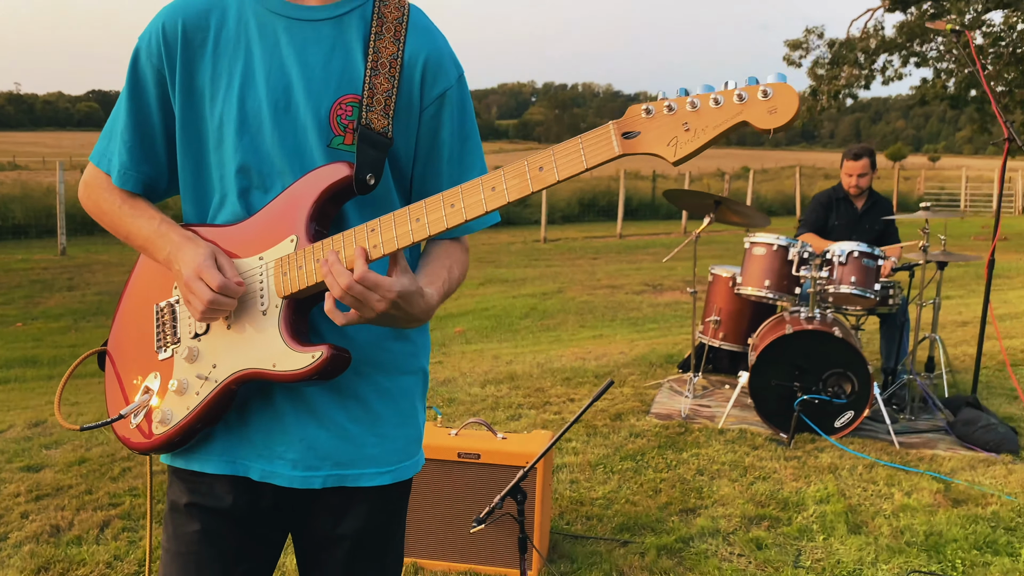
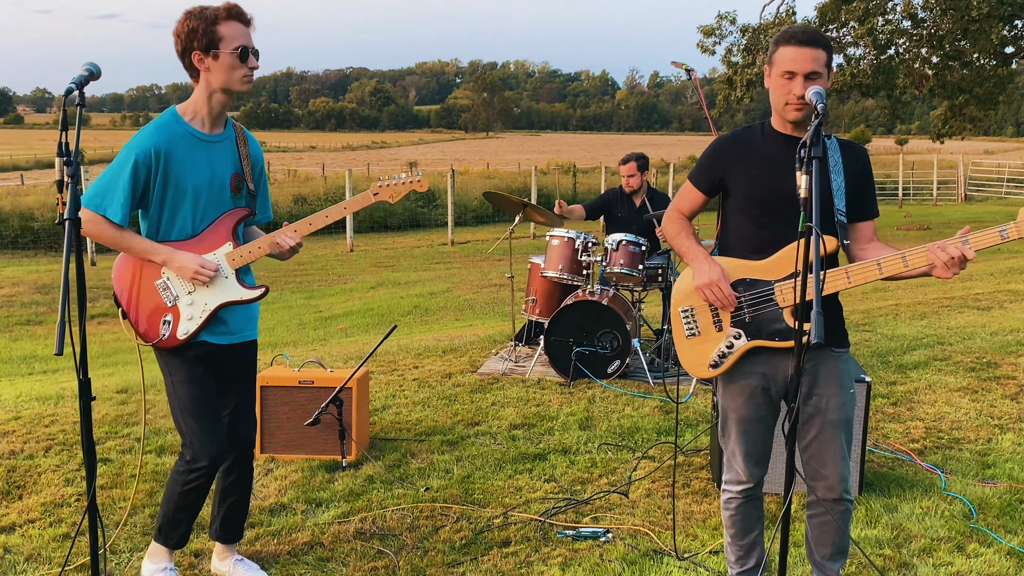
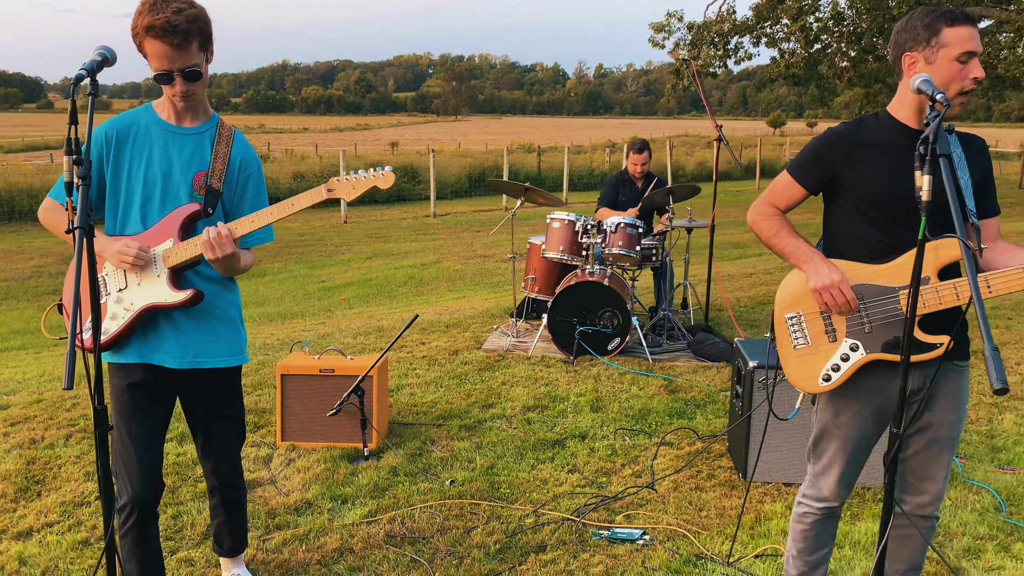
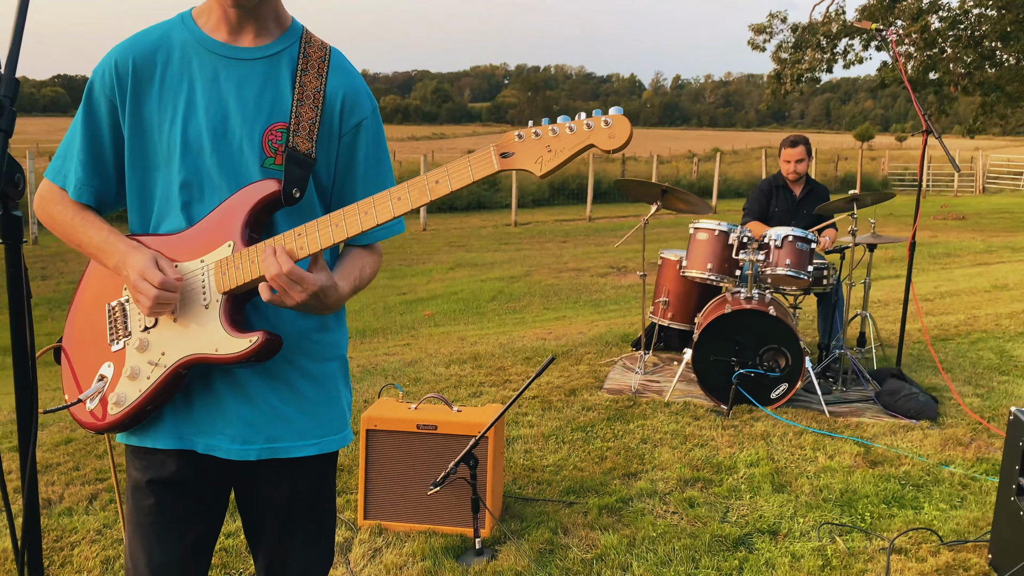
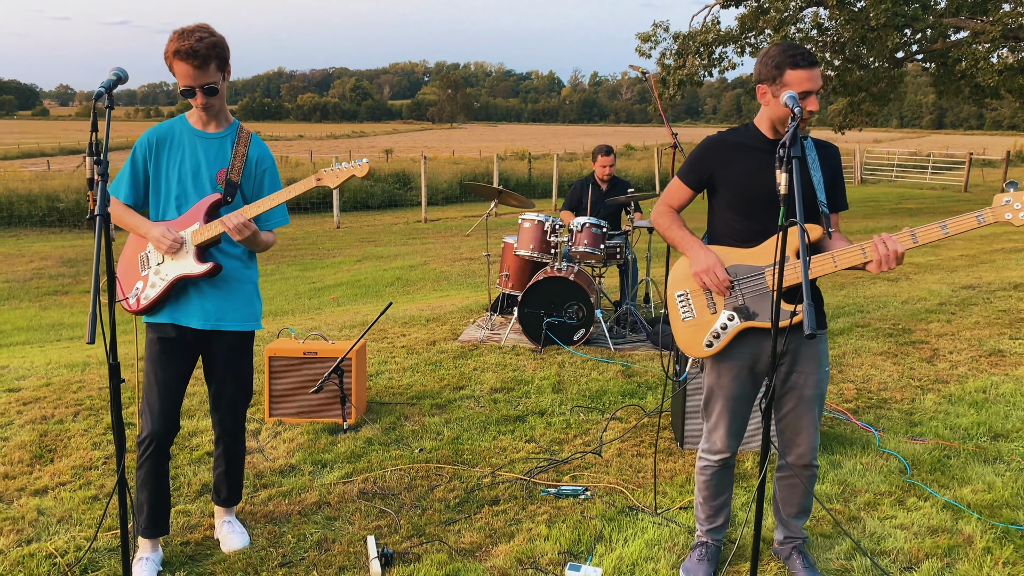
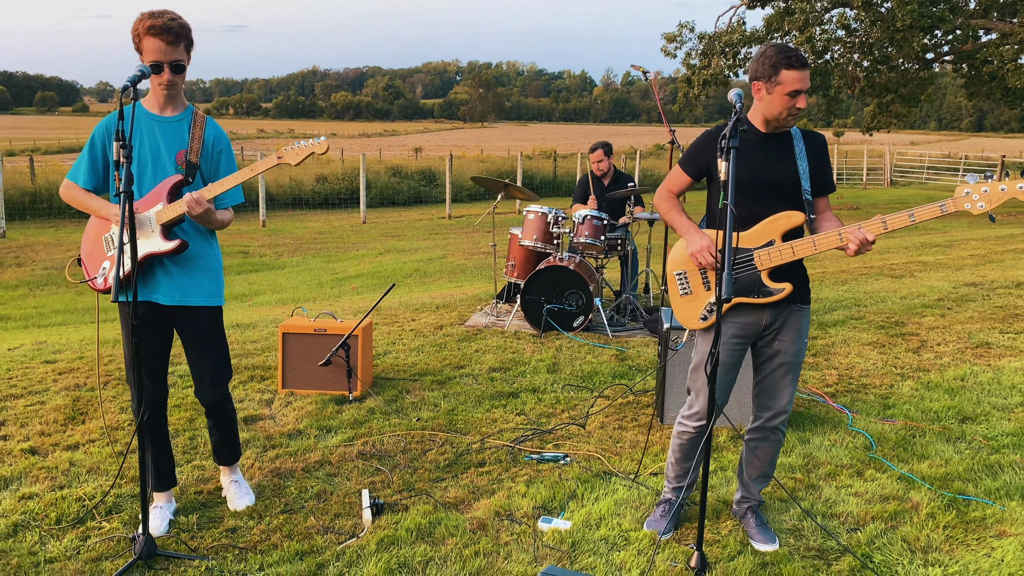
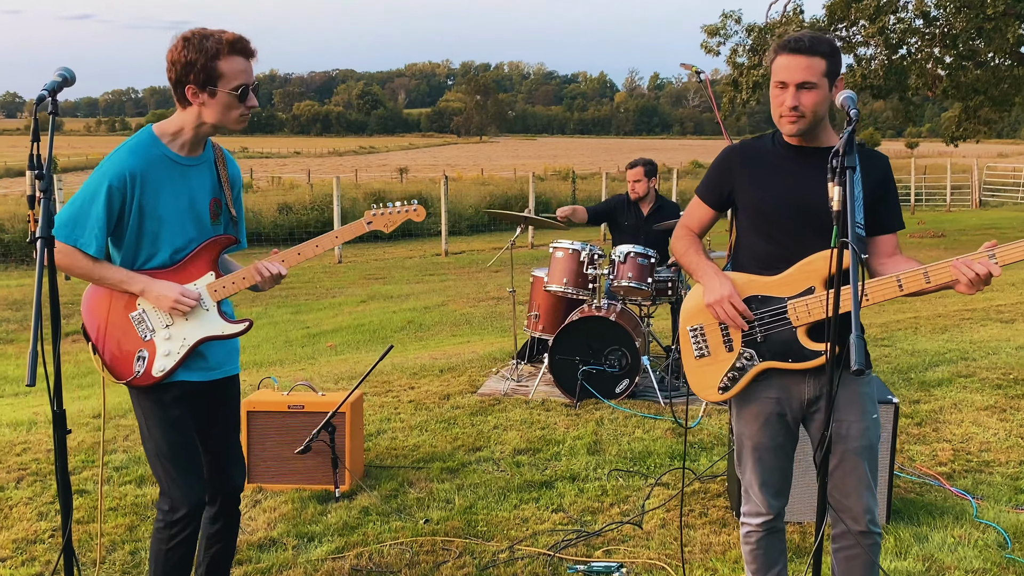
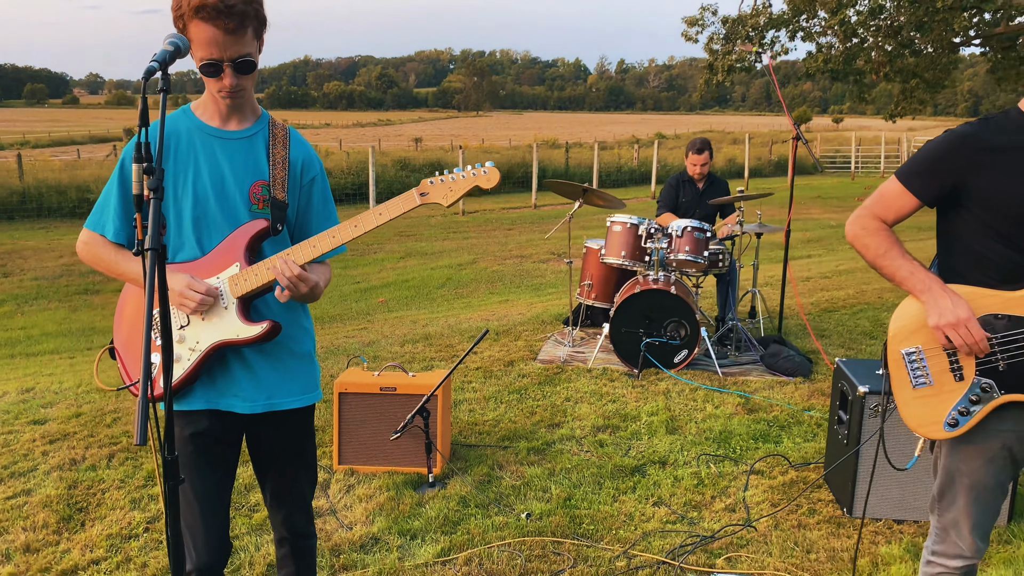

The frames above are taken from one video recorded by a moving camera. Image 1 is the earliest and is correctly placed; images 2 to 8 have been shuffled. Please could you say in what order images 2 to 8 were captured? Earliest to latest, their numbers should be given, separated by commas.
4, 8, 3, 5, 6, 2, 7
